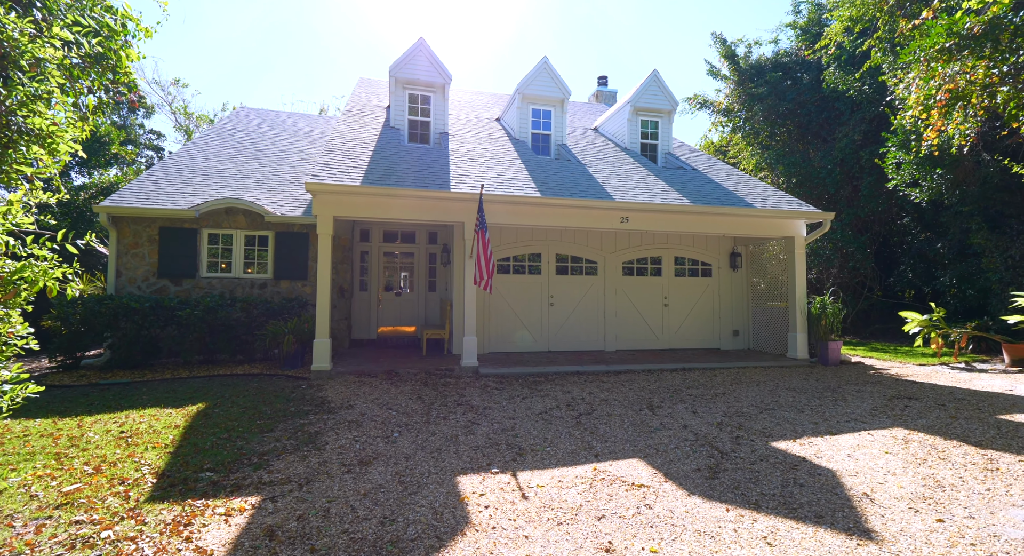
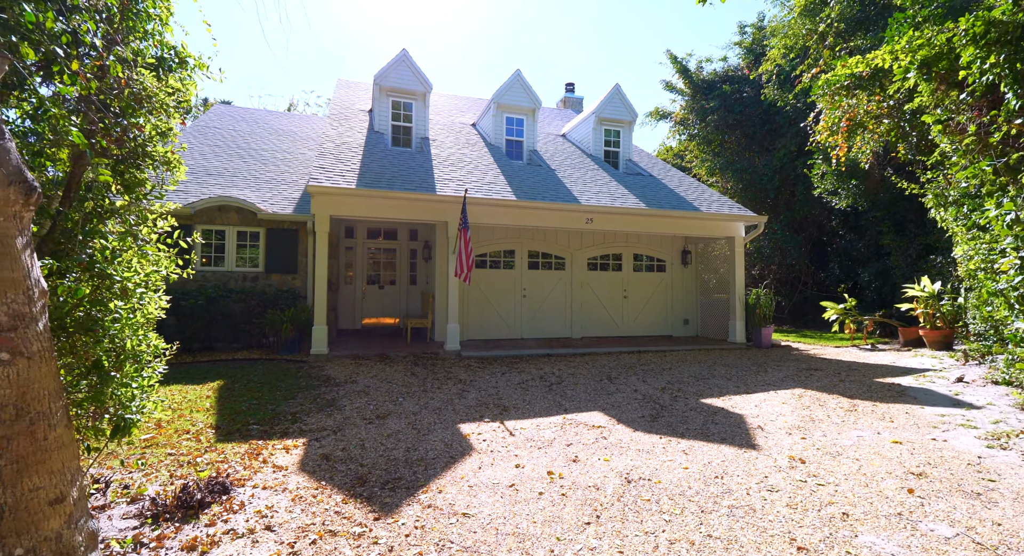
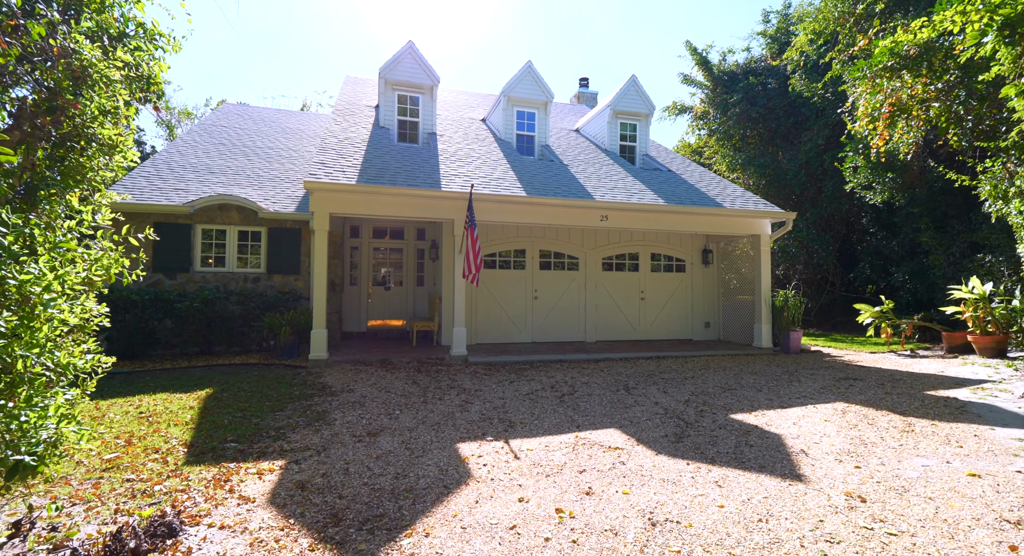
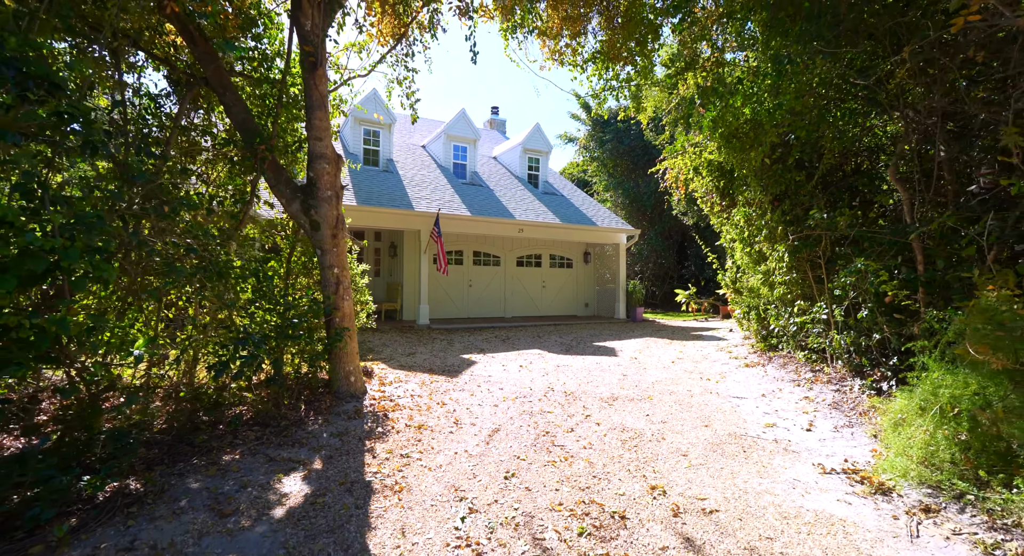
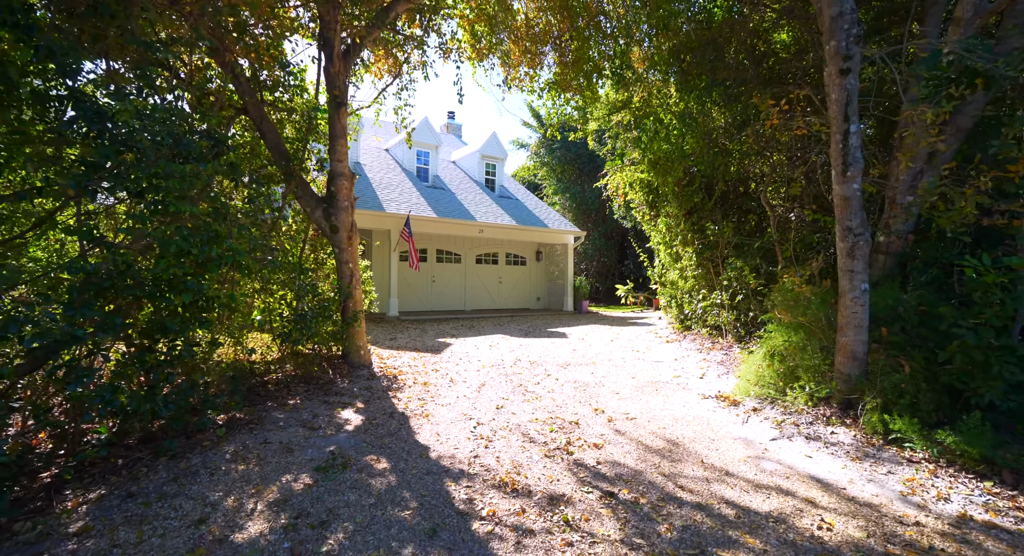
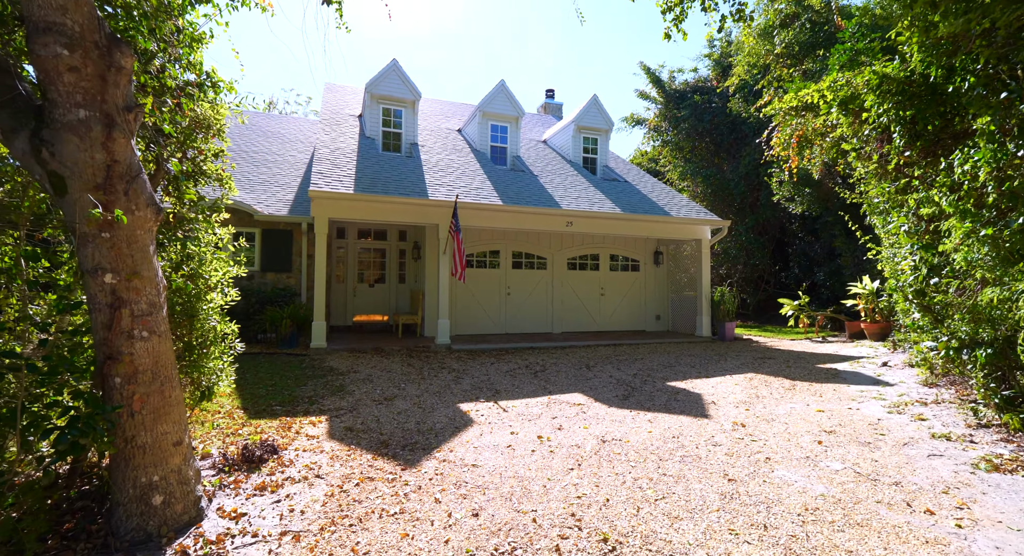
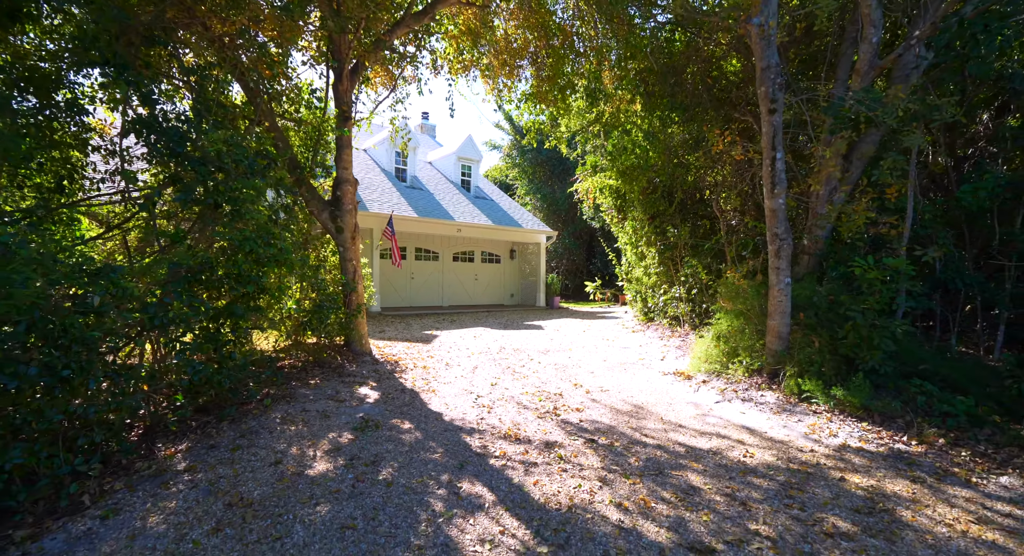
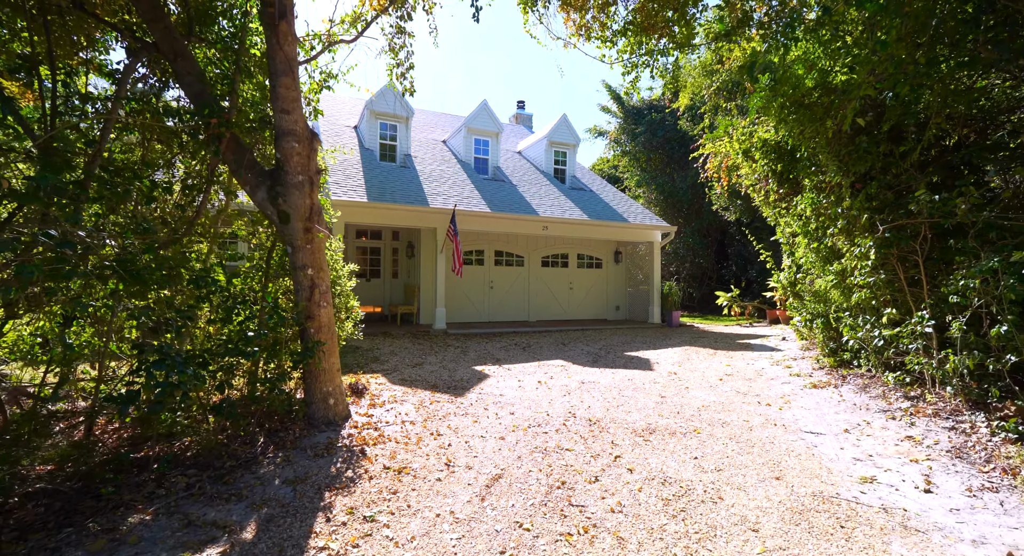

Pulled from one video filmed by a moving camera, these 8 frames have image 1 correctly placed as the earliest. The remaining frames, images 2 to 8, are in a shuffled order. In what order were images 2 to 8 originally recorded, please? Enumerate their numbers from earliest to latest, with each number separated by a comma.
3, 2, 6, 8, 4, 5, 7
